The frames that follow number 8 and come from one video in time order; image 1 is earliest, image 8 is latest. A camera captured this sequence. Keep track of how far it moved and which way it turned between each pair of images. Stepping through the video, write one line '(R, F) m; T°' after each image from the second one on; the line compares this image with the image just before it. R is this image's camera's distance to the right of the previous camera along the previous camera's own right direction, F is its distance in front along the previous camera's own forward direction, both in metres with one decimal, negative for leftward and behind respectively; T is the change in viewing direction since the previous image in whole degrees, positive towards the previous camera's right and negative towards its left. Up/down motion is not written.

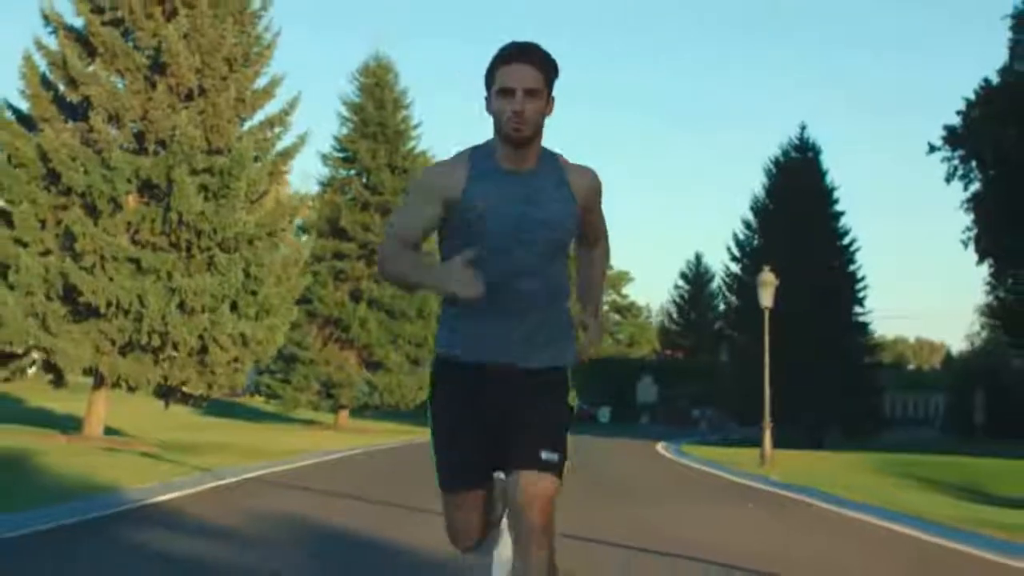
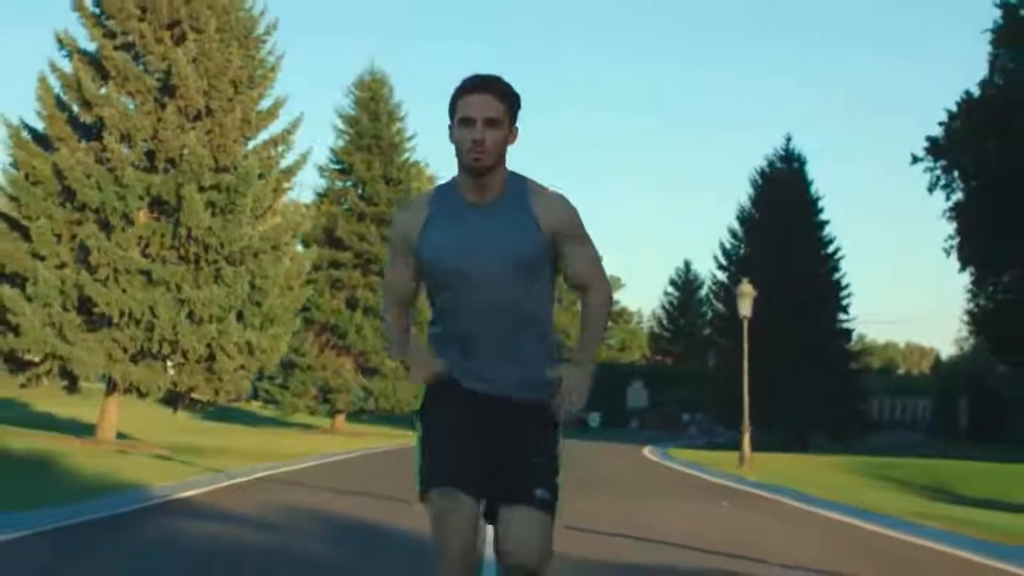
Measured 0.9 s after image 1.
(0.0, -1.6) m; 0°
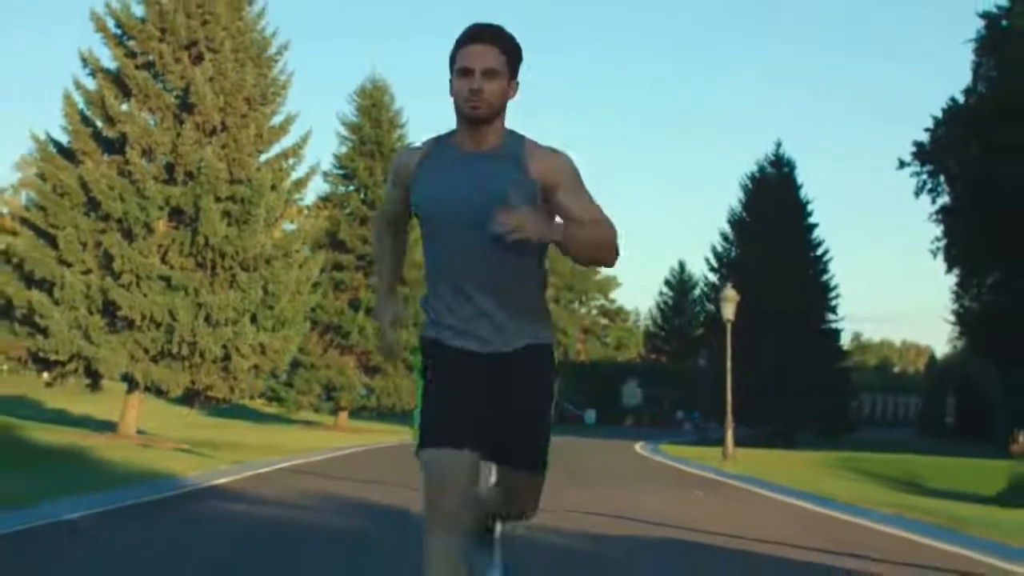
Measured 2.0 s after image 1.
(0.0, -2.0) m; 0°
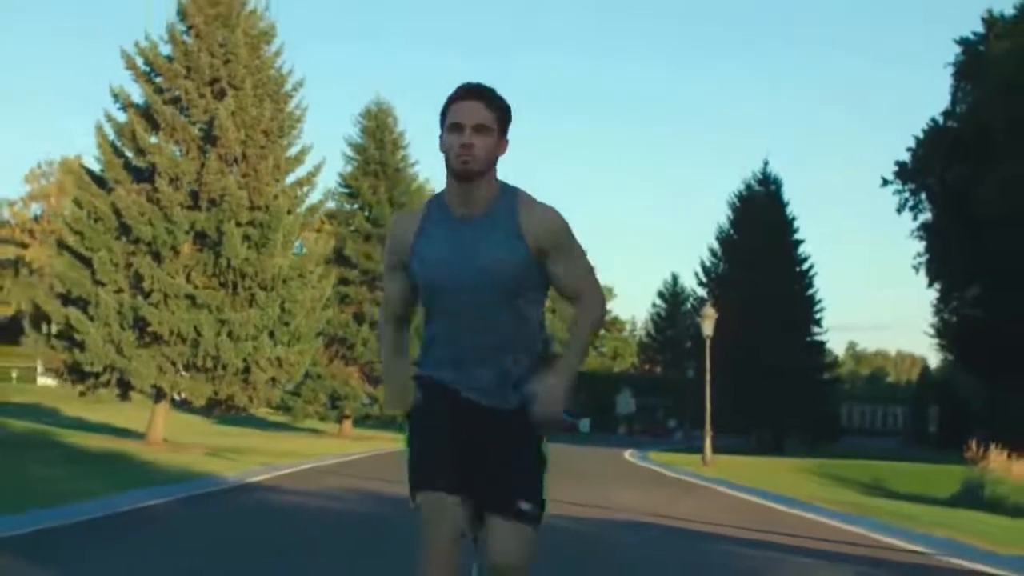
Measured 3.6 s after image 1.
(0.0, -2.9) m; 0°
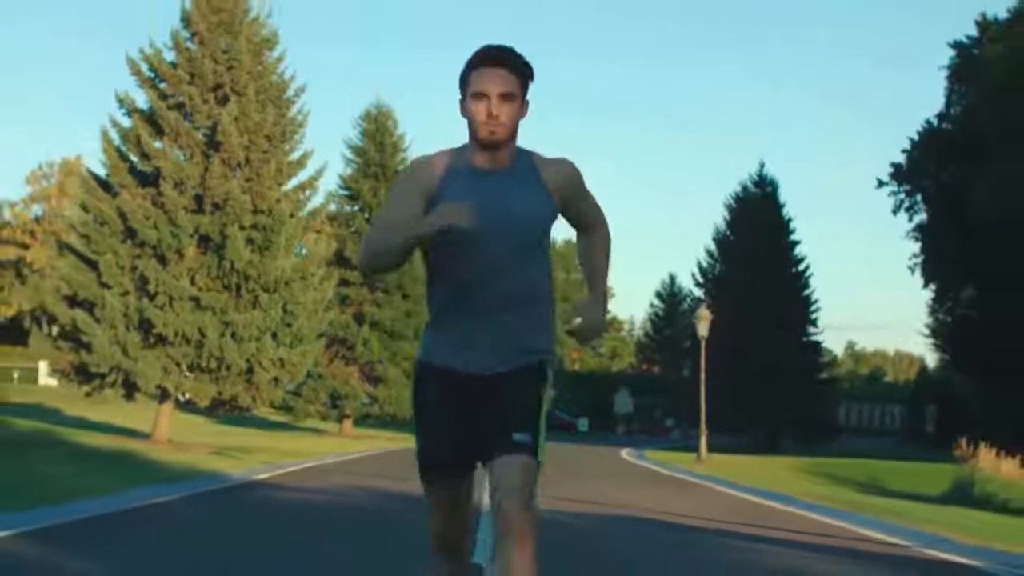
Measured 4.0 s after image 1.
(0.0, -0.7) m; 0°
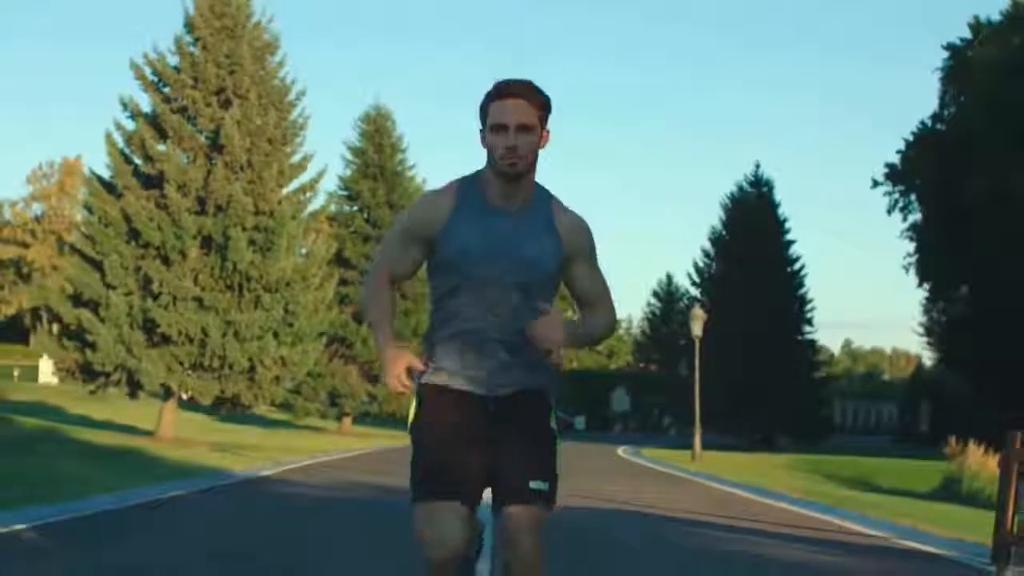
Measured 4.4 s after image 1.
(0.0, -0.7) m; 0°
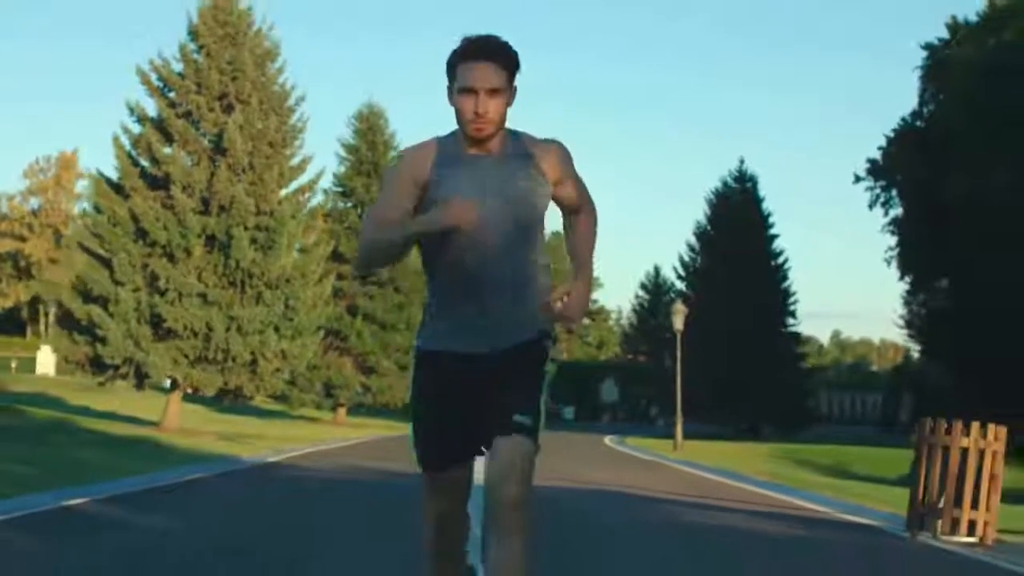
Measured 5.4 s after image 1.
(0.0, -1.8) m; 0°
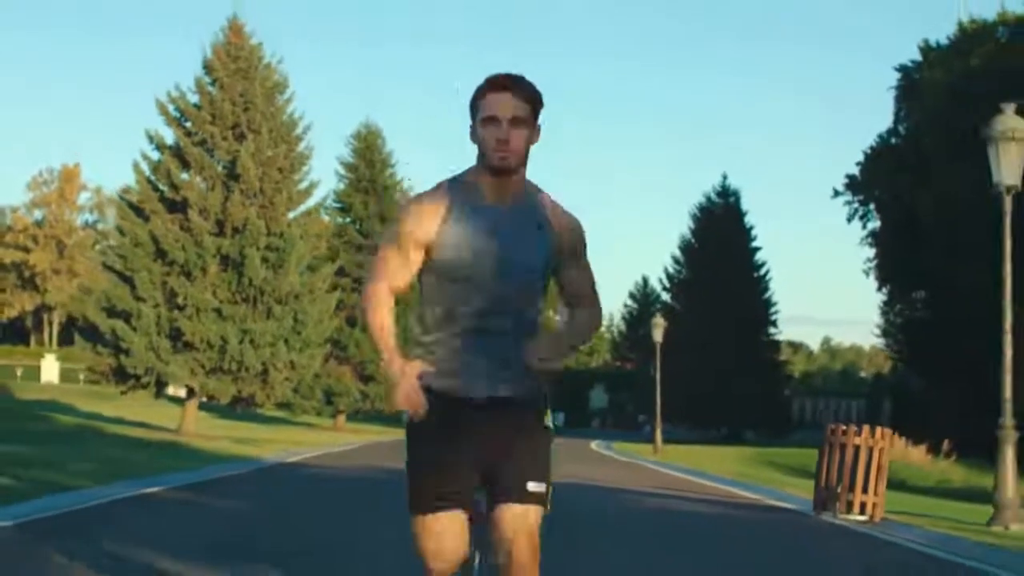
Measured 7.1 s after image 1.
(0.0, -3.2) m; 0°
